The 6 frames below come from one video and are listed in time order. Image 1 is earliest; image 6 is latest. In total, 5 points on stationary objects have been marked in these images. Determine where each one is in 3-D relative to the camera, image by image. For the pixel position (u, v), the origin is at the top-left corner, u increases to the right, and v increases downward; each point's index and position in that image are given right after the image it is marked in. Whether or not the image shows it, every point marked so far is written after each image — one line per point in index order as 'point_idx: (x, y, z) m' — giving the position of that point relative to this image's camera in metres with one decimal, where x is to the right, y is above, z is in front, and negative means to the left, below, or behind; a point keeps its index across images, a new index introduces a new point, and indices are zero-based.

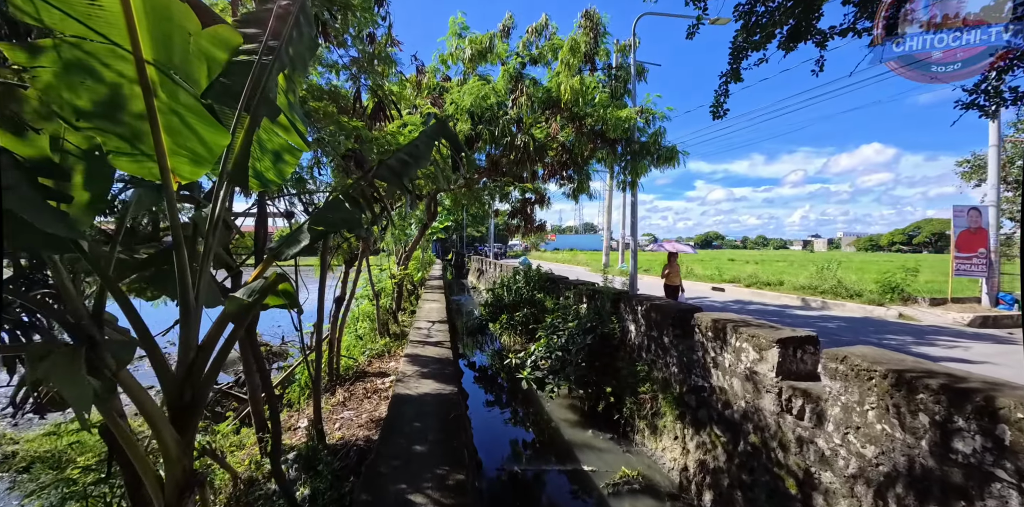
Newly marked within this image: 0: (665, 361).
0: (+1.7, -1.2, +4.9) m
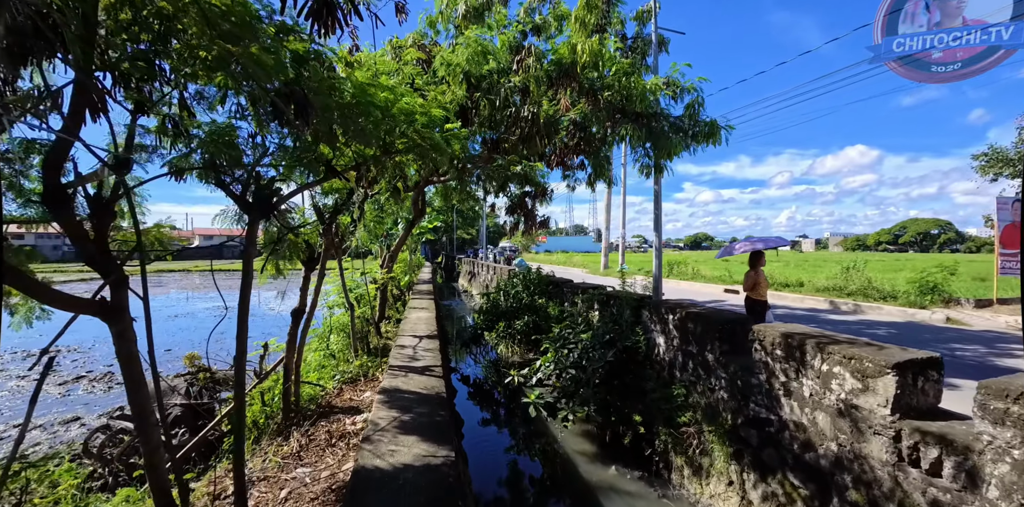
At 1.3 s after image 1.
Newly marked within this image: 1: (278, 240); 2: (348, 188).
0: (+1.8, -1.2, +3.9) m
1: (-1.4, +0.1, +2.5) m
2: (-1.2, +0.5, +3.1) m
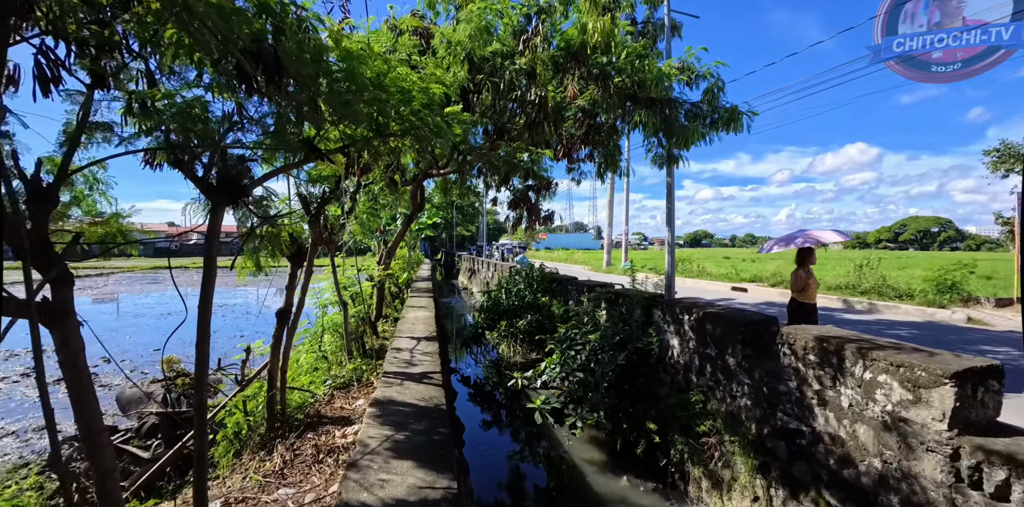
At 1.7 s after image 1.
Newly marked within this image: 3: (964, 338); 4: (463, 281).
0: (+1.8, -1.2, +3.7) m
1: (-1.3, +0.1, +2.2) m
2: (-1.1, +0.5, +2.8) m
3: (+5.8, -1.1, +5.6) m
4: (-2.2, -1.2, +19.4) m
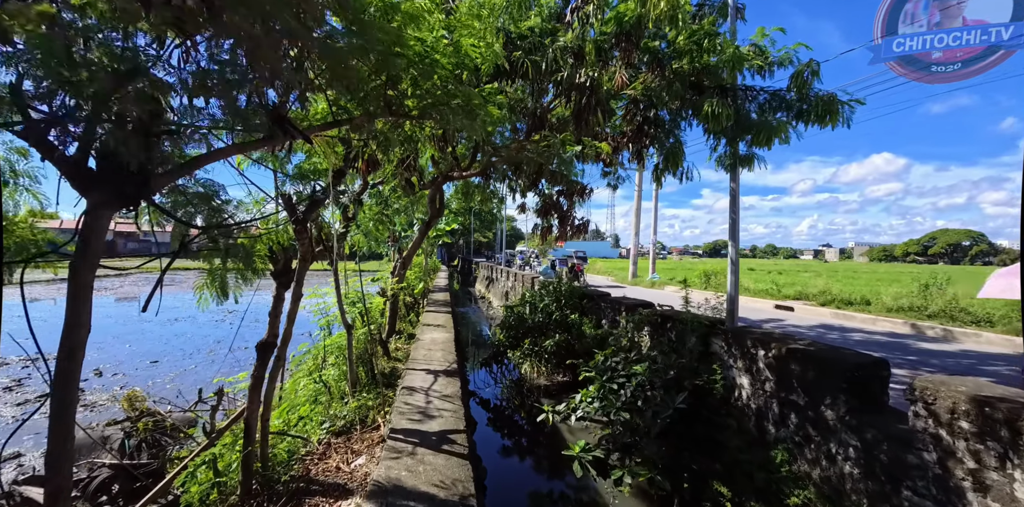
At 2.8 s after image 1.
0: (+2.1, -1.3, +2.9) m
1: (-1.1, 0.0, +1.6) m
2: (-0.9, +0.4, +2.2) m
3: (+6.1, -1.3, +4.7) m
4: (-1.4, -1.5, +18.7) m
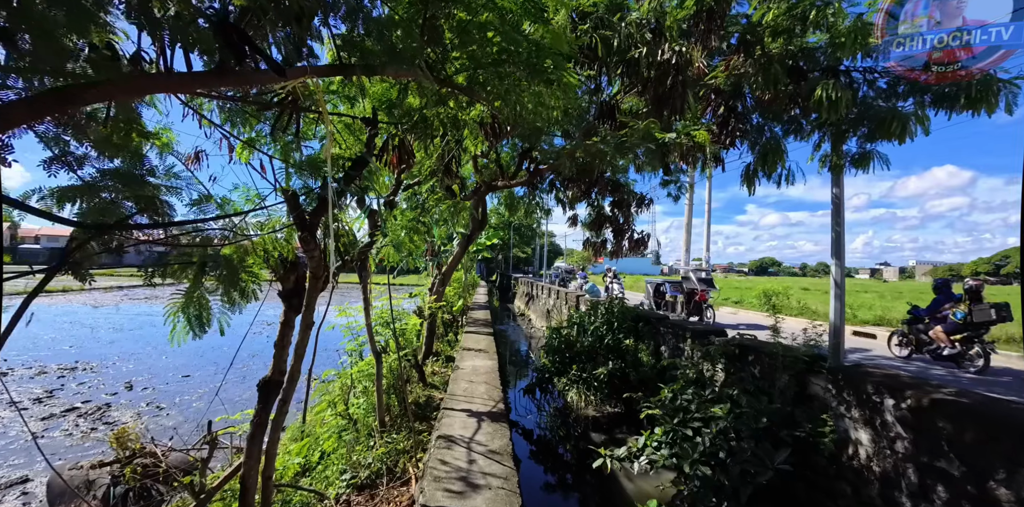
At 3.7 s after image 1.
0: (+2.4, -1.4, +2.1) m
1: (-0.8, 0.0, +1.1) m
2: (-0.6, +0.4, +1.7) m
3: (+6.6, -1.6, +3.5) m
4: (+0.2, -2.1, +18.1) m
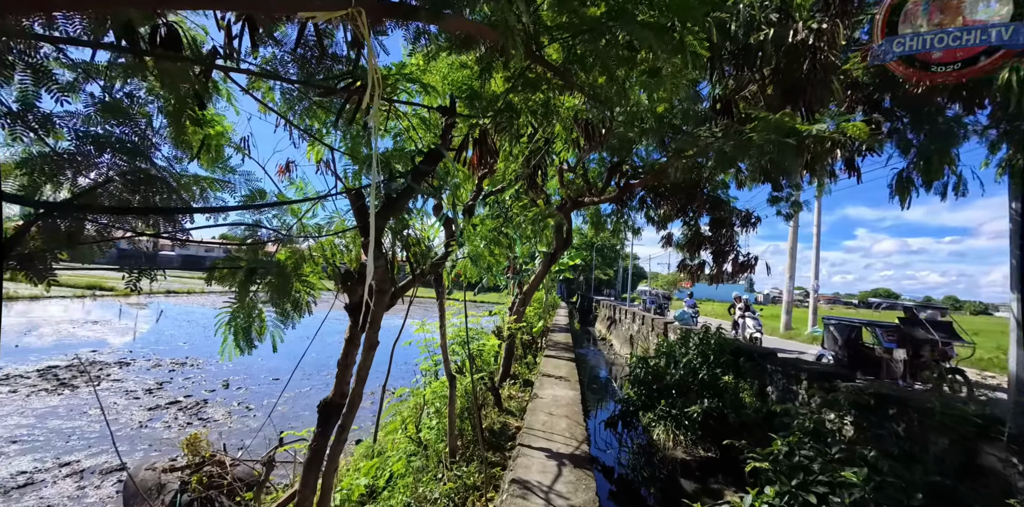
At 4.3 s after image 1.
0: (+2.7, -1.6, +1.3) m
1: (-0.6, 0.0, +0.9) m
2: (-0.3, +0.3, +1.5) m
3: (+7.1, -1.9, +2.0) m
4: (+3.3, -3.0, +17.4) m
